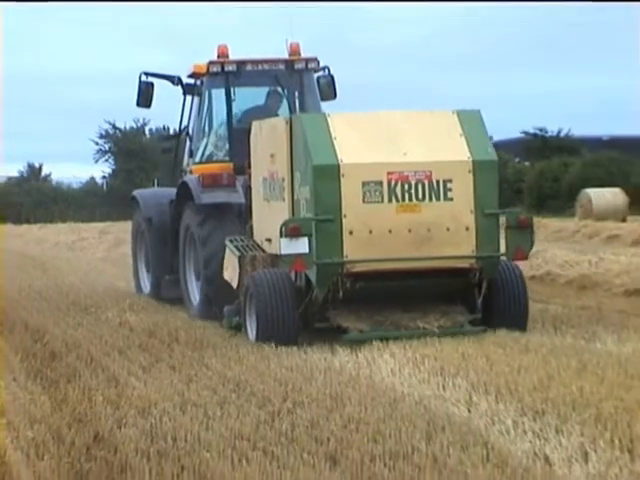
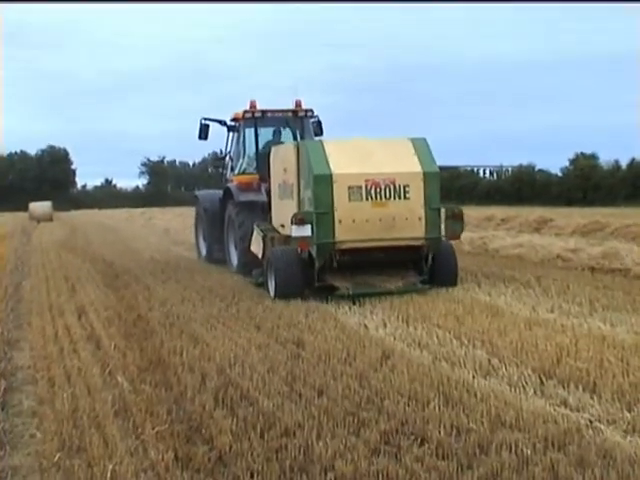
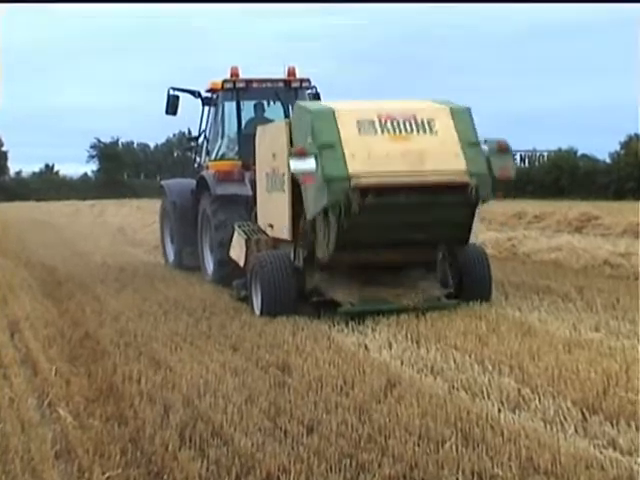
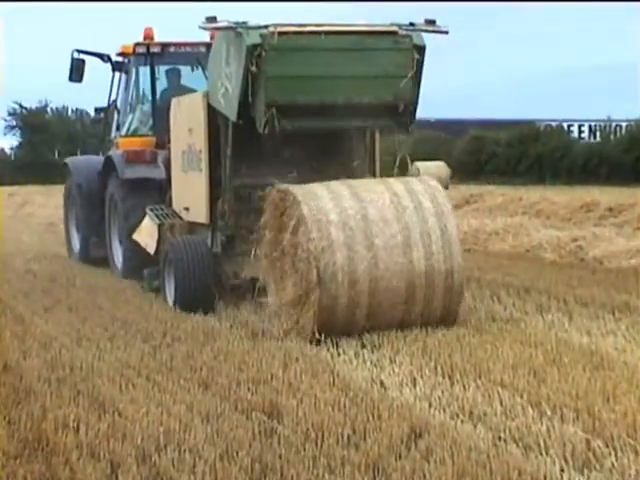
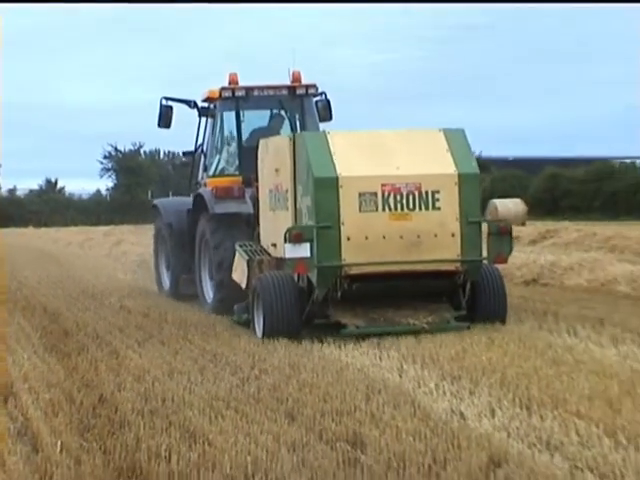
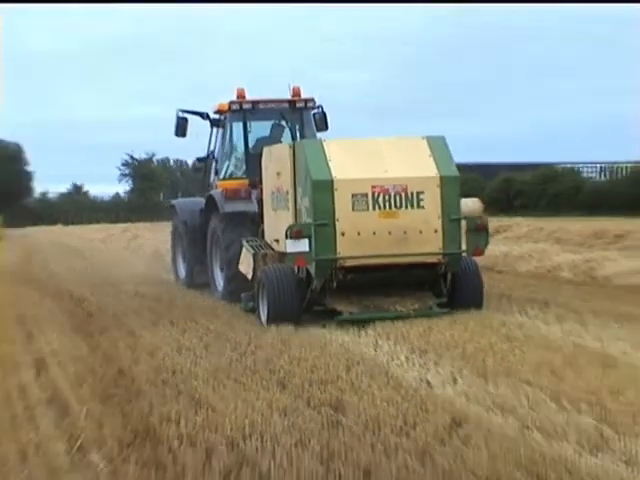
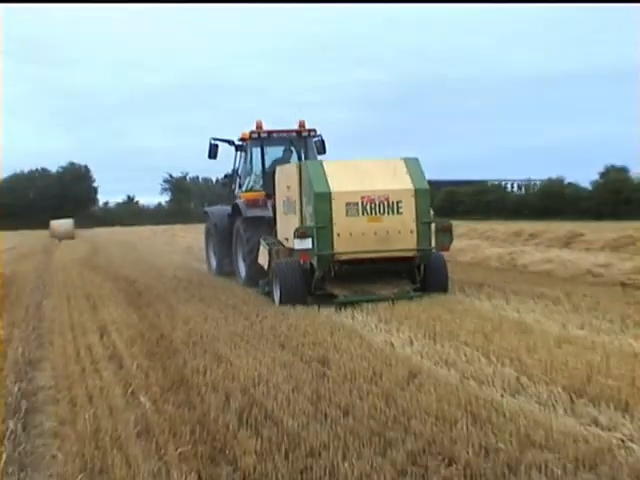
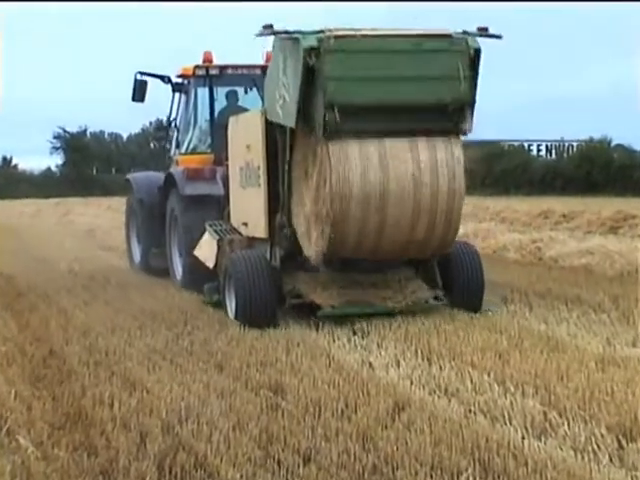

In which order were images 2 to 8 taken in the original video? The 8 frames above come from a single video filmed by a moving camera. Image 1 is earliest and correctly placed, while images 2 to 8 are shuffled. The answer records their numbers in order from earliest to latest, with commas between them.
5, 6, 7, 2, 3, 8, 4
